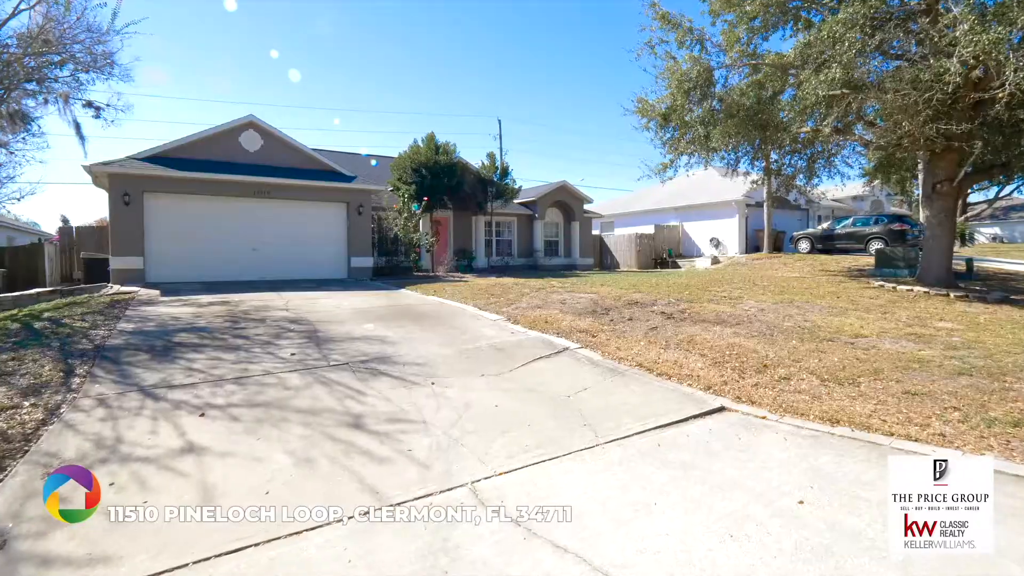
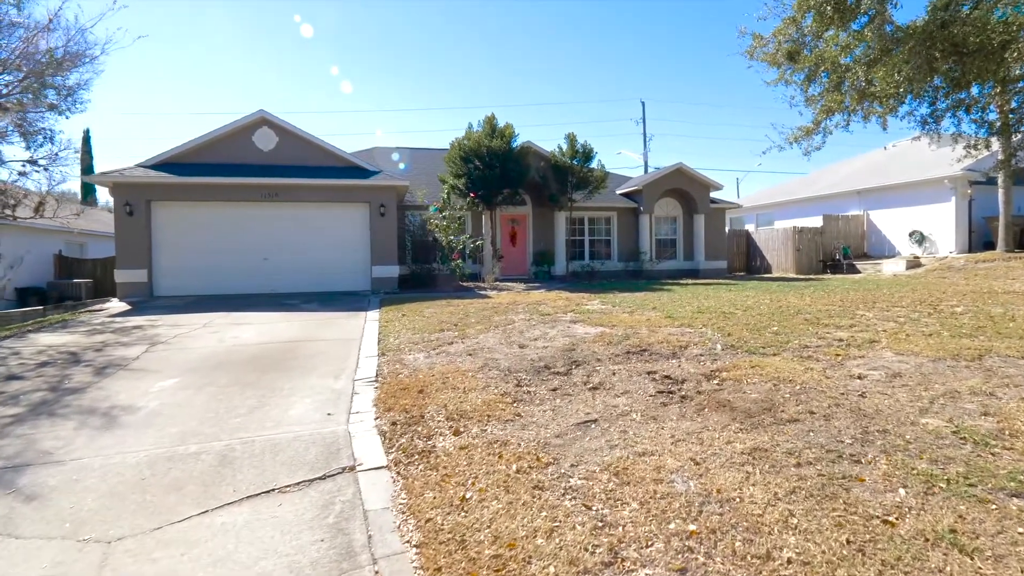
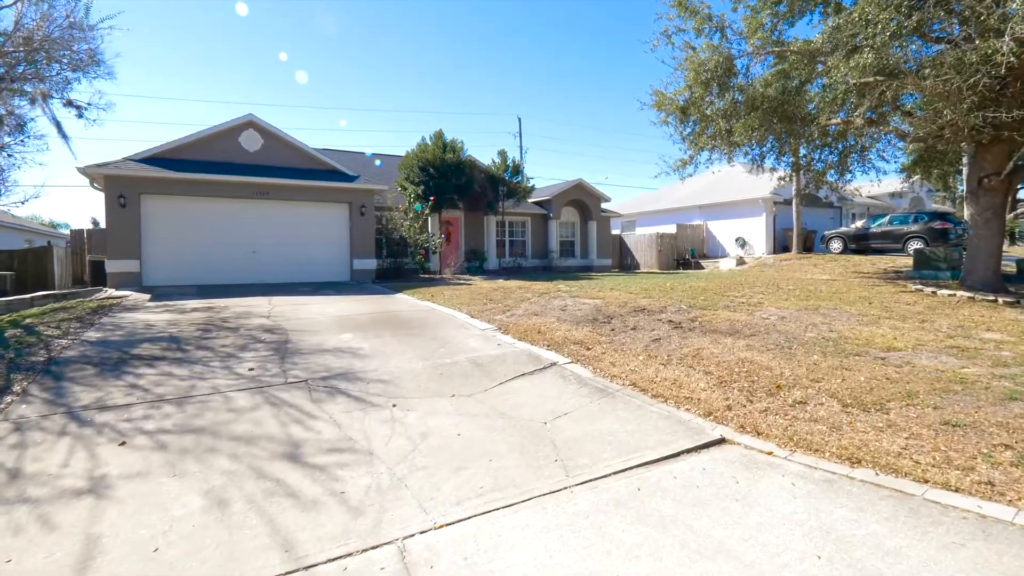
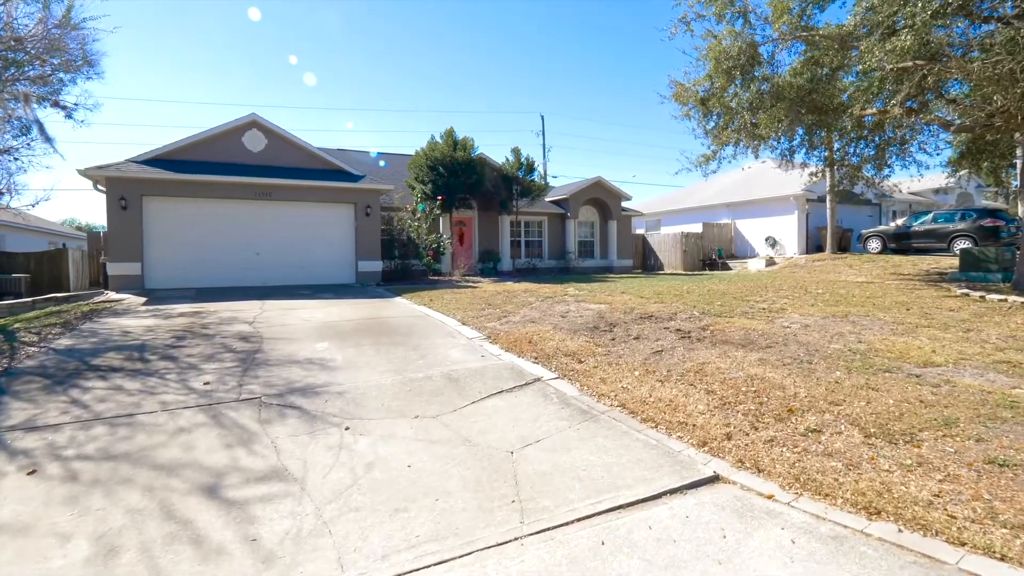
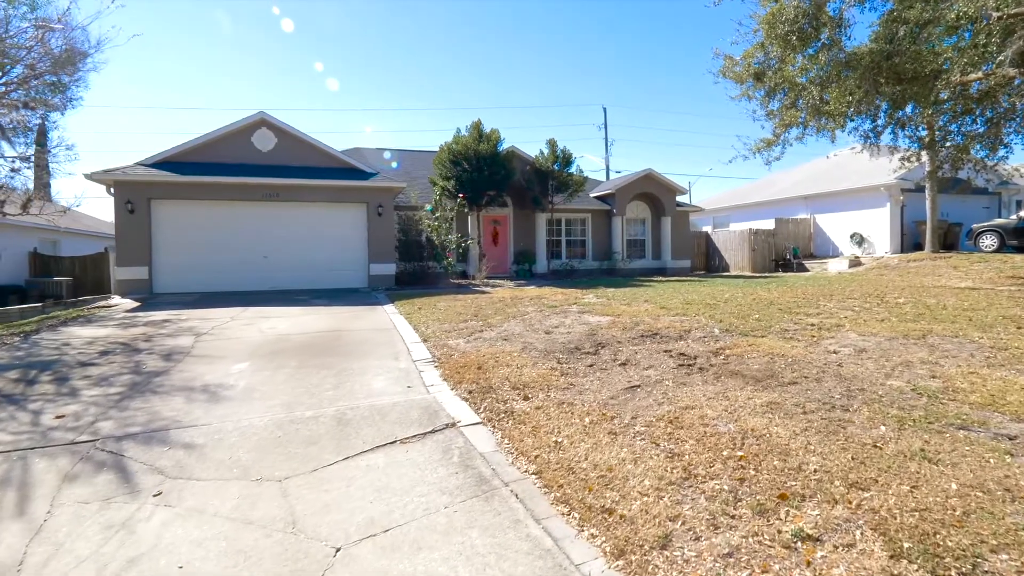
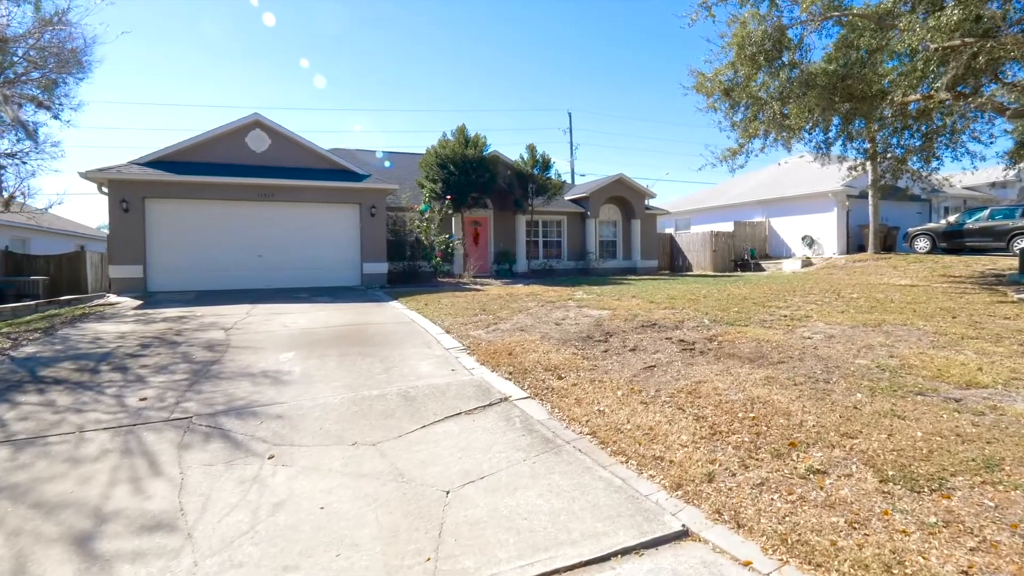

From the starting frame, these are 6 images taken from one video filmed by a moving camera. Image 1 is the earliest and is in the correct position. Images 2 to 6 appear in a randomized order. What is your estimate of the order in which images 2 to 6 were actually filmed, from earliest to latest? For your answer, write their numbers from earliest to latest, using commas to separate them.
3, 4, 6, 5, 2
